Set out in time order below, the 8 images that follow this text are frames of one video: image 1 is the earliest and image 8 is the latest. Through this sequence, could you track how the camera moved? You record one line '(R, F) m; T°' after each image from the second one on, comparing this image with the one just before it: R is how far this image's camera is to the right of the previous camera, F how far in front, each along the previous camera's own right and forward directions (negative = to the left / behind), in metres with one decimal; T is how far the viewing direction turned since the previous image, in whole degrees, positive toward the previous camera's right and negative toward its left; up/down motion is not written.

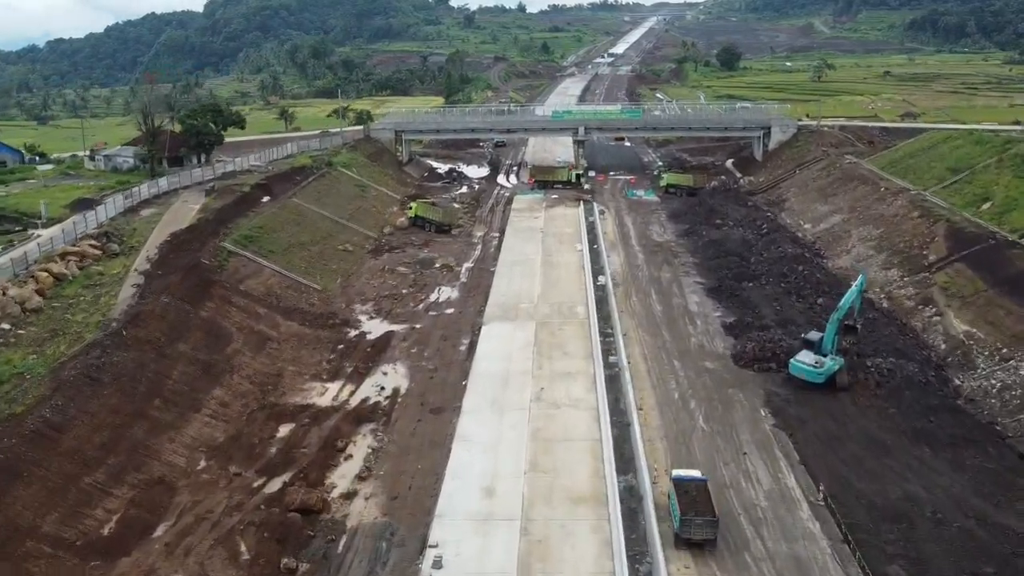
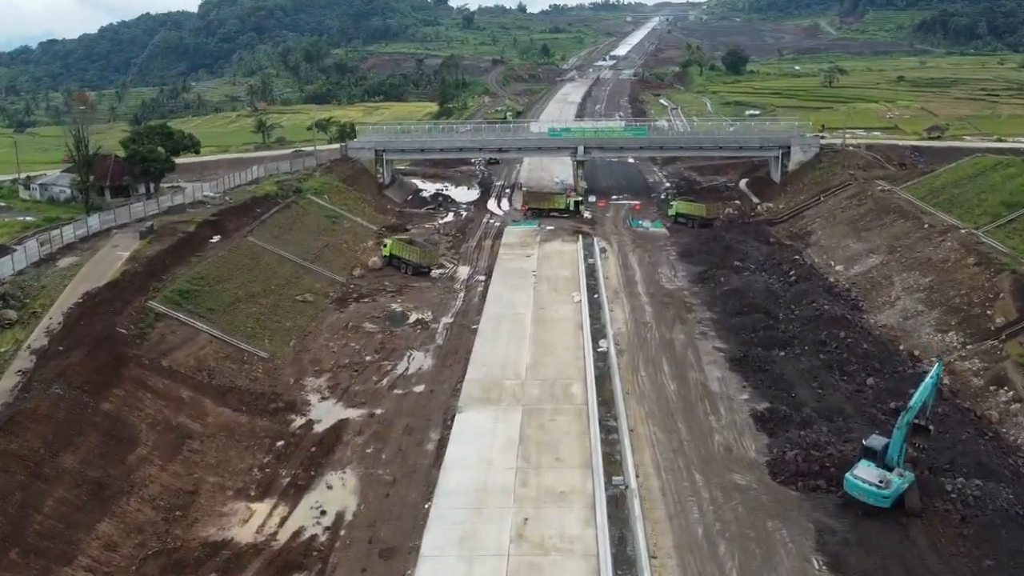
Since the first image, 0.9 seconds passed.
(+0.6, +5.8) m; 0°
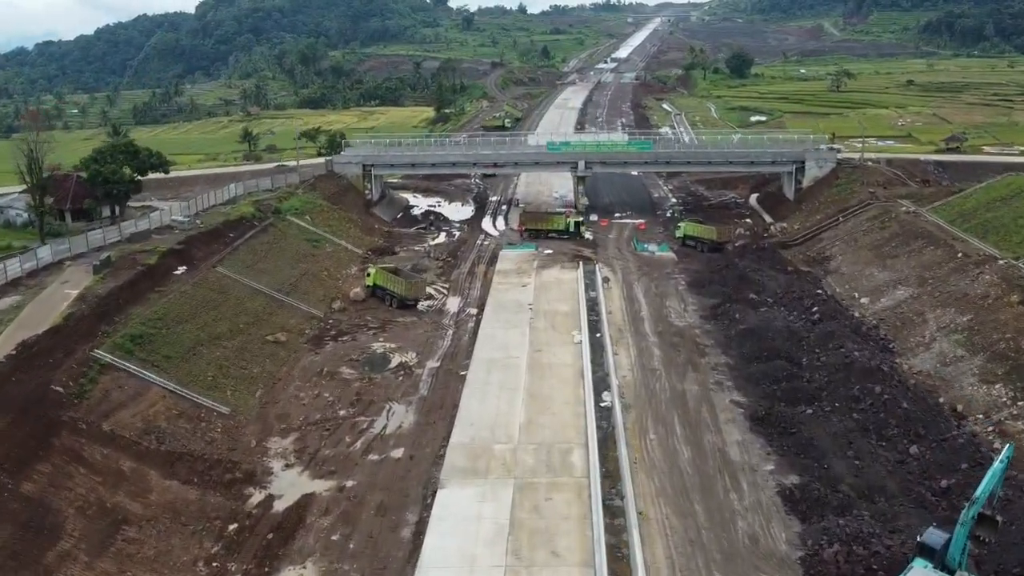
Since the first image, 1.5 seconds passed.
(+0.2, +3.4) m; 0°
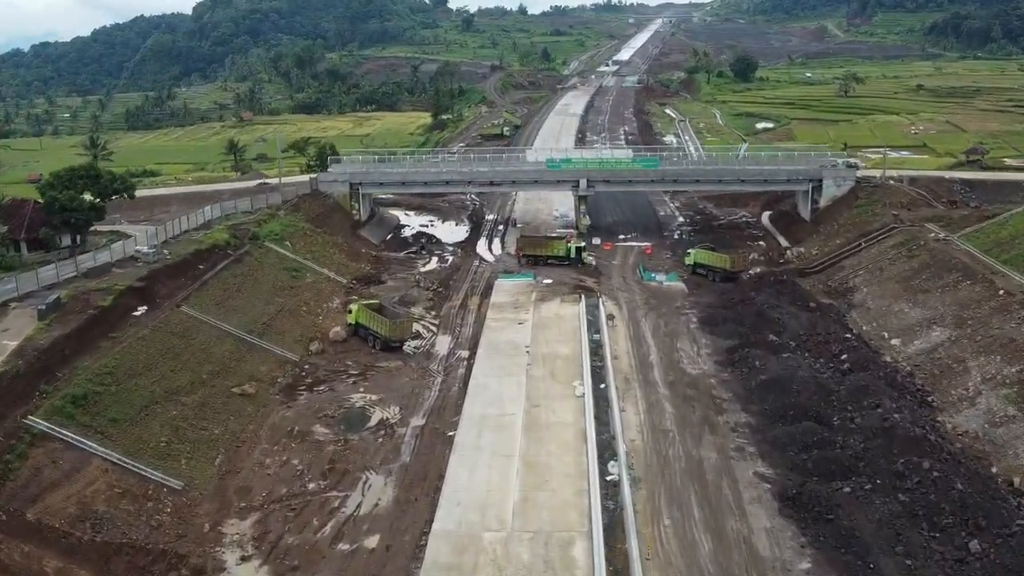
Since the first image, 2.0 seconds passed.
(+0.2, +3.3) m; 0°
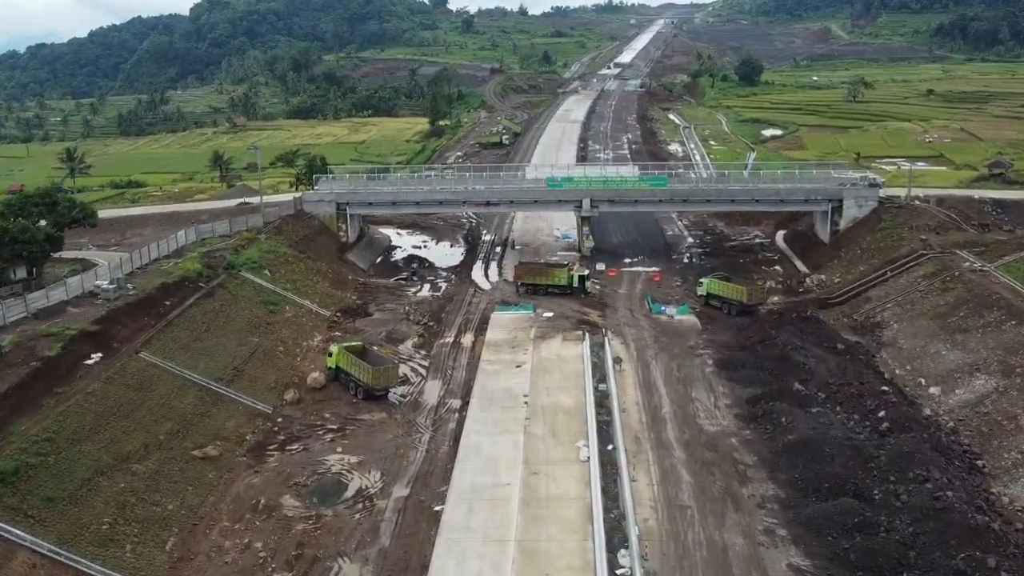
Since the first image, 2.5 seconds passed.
(+0.1, +3.2) m; 0°
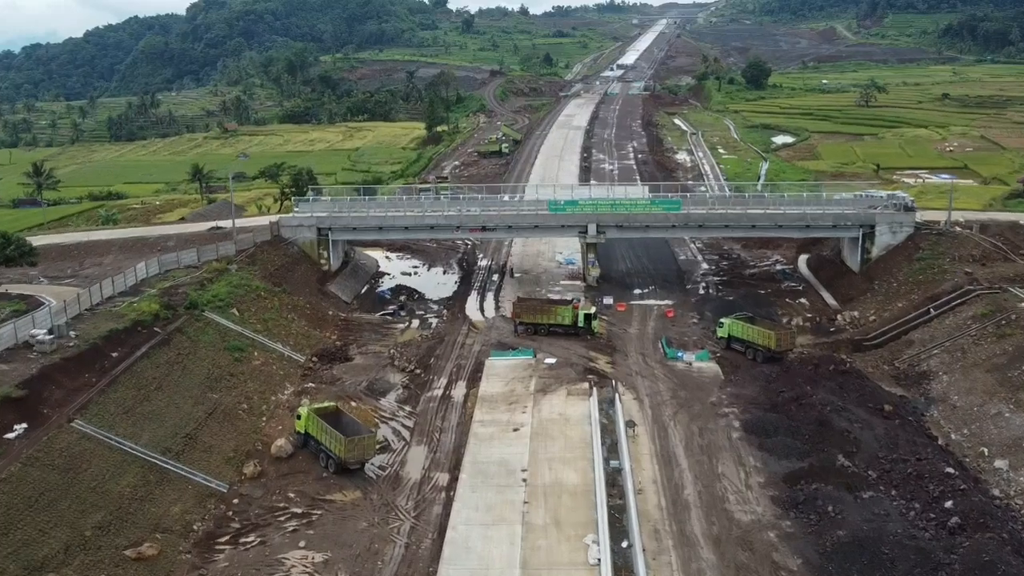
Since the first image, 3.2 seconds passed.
(+0.1, +4.2) m; 0°
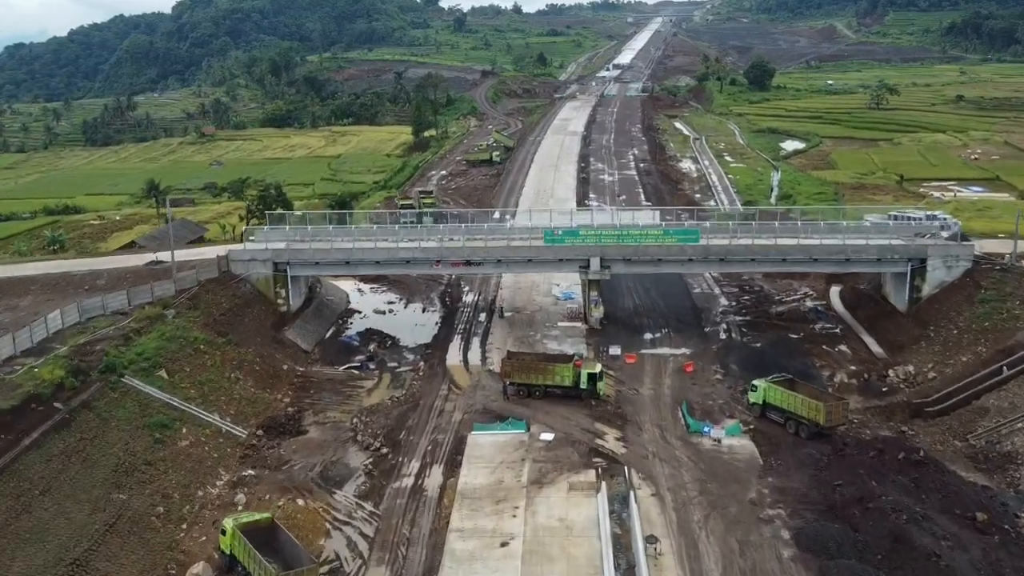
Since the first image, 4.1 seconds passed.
(+0.2, +6.1) m; 0°
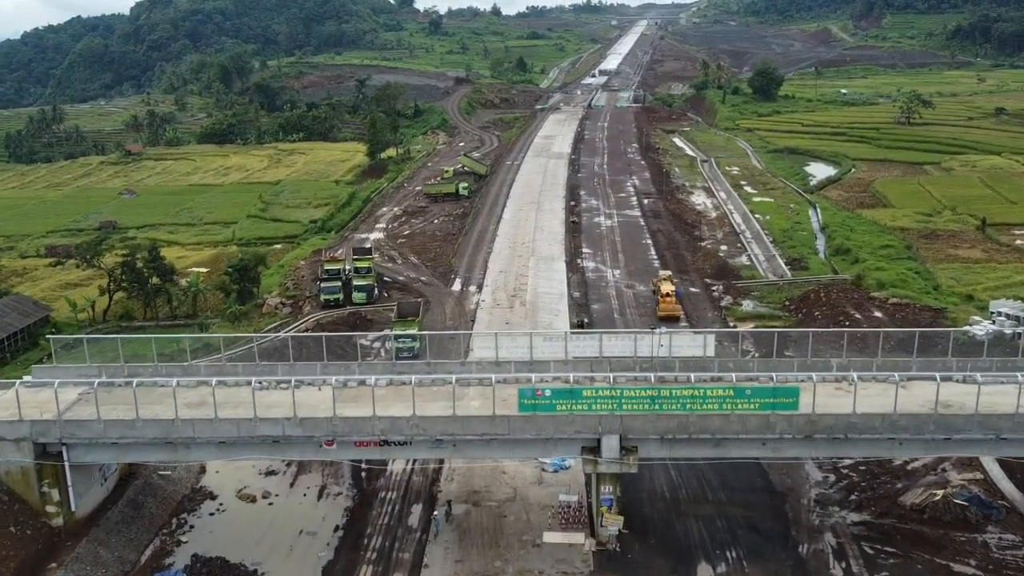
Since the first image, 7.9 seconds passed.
(+0.7, +15.7) m; +1°
